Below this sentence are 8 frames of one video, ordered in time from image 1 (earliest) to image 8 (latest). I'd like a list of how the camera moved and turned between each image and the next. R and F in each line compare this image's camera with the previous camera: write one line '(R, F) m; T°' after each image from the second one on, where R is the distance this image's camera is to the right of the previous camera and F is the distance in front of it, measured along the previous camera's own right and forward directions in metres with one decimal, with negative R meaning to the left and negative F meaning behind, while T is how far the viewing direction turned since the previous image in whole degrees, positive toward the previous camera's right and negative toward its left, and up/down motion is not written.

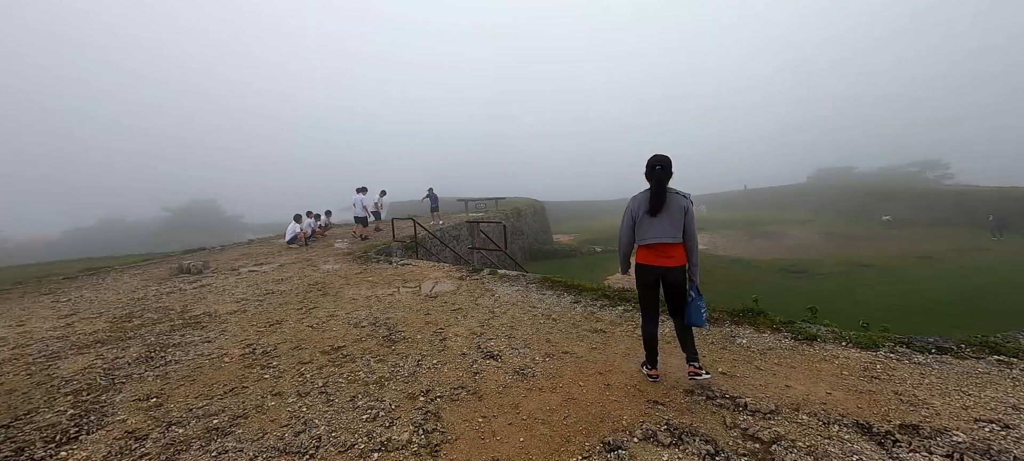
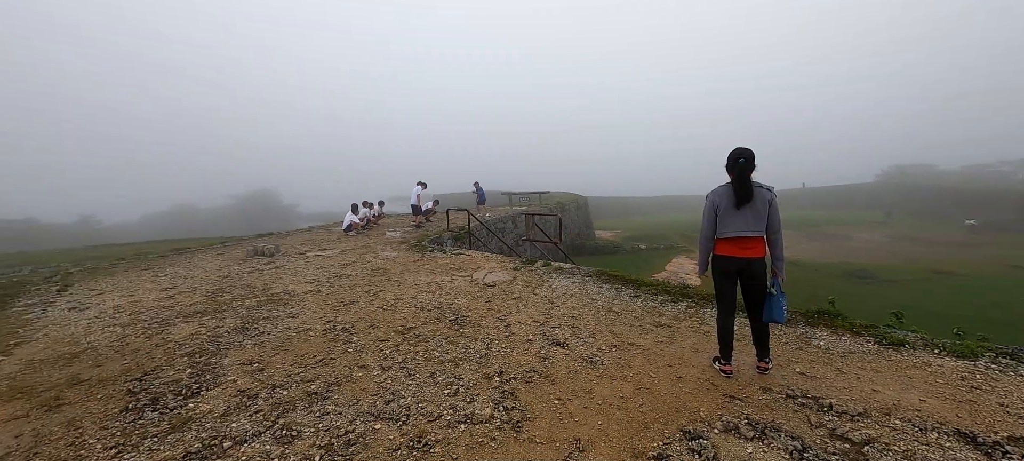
(-0.5, -0.1) m; -5°
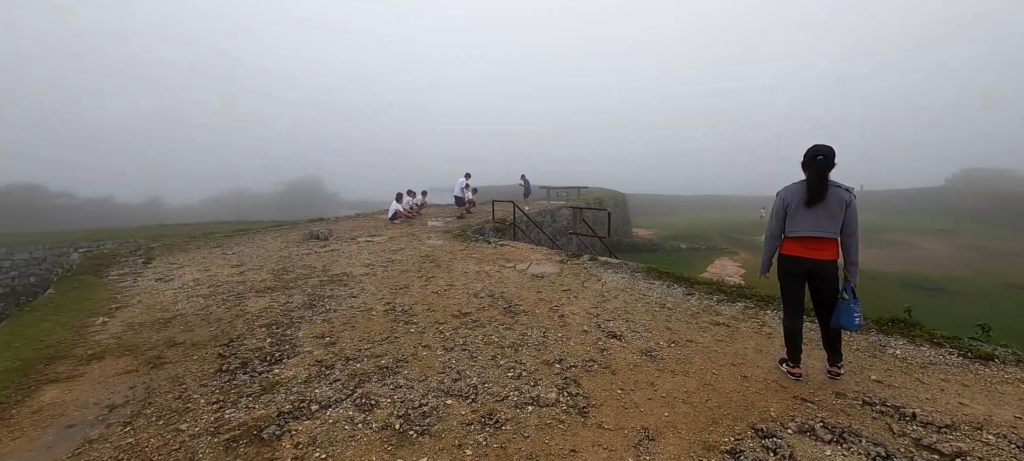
(-0.5, -0.1) m; -4°
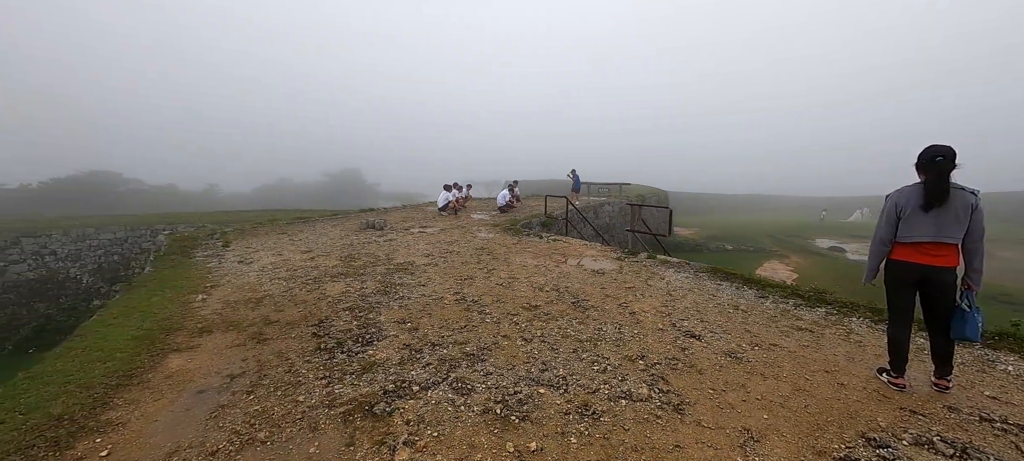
(-0.7, -0.1) m; -4°
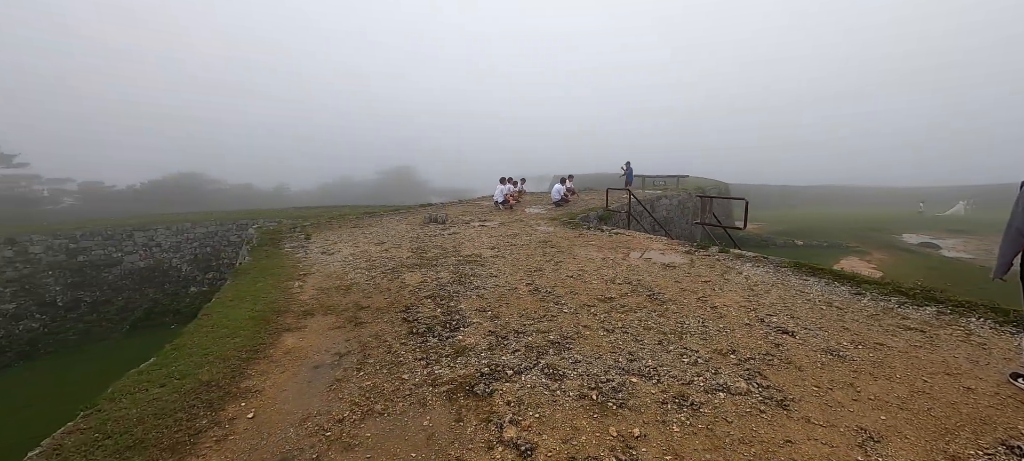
(-0.6, -0.1) m; -6°
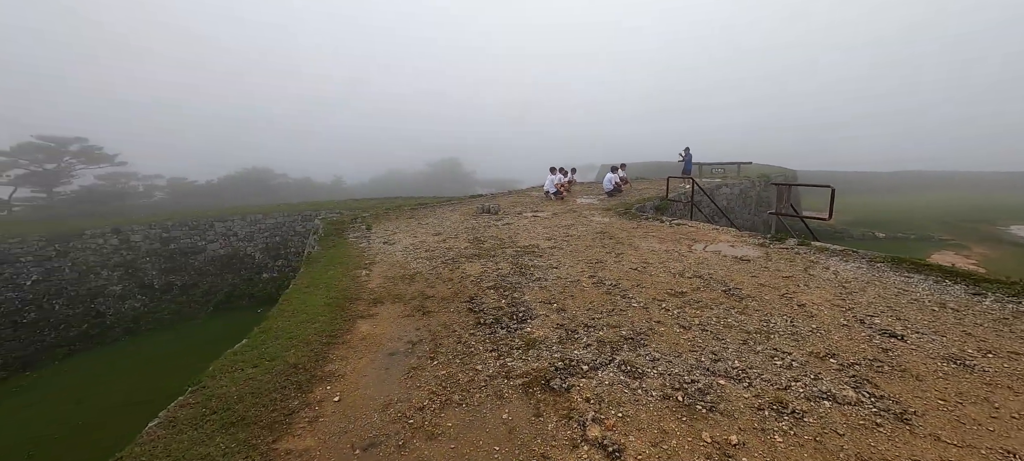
(-0.4, +0.1) m; -6°
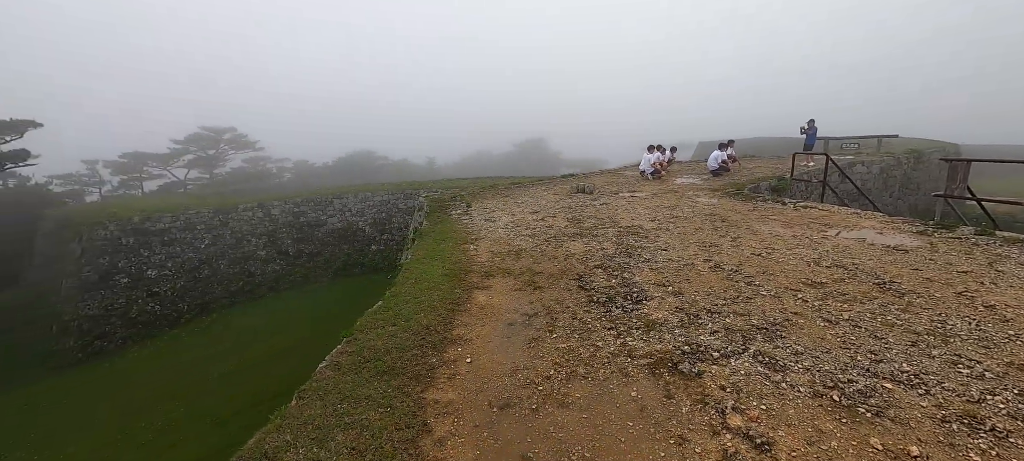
(-0.5, -0.1) m; -12°
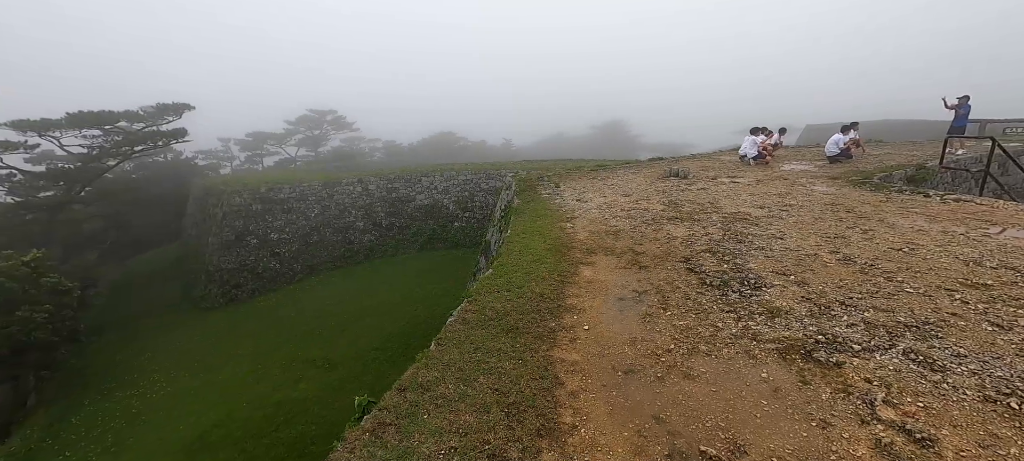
(-0.7, -0.3) m; -10°
